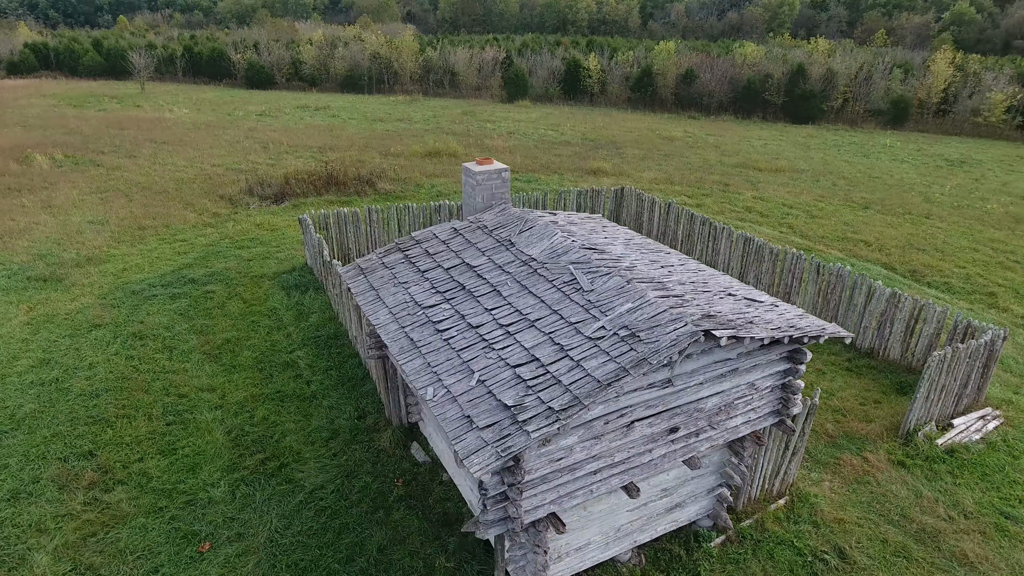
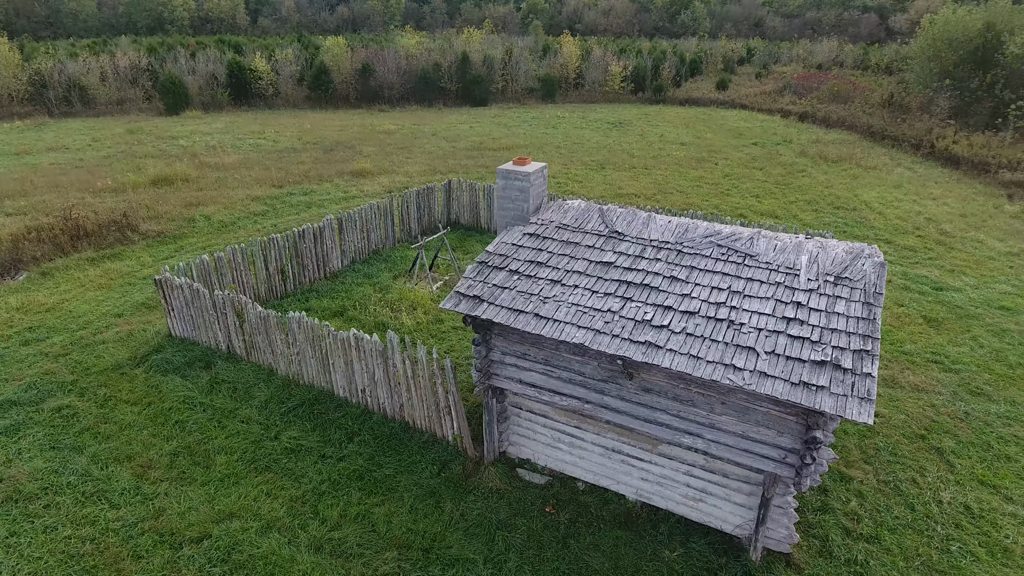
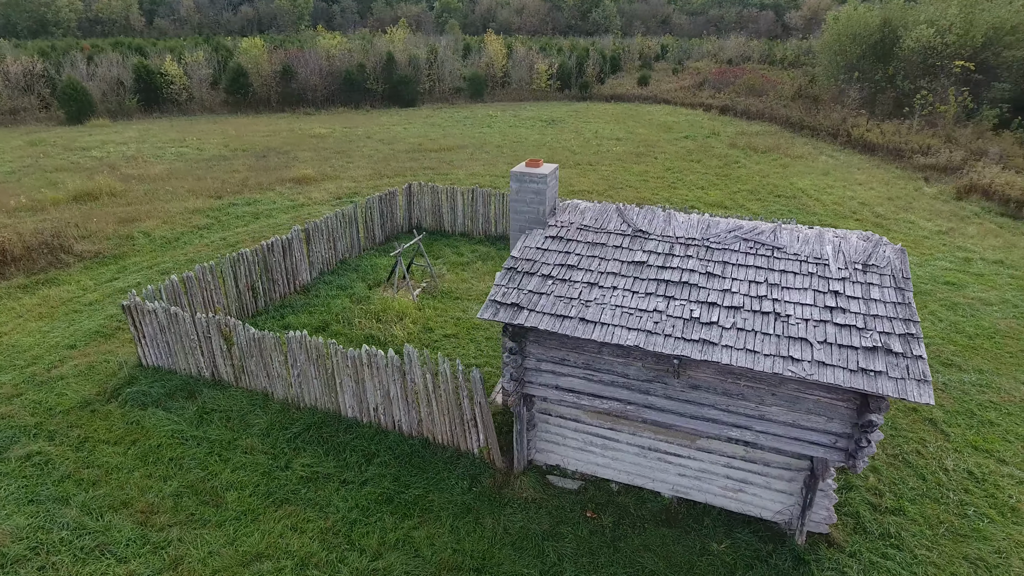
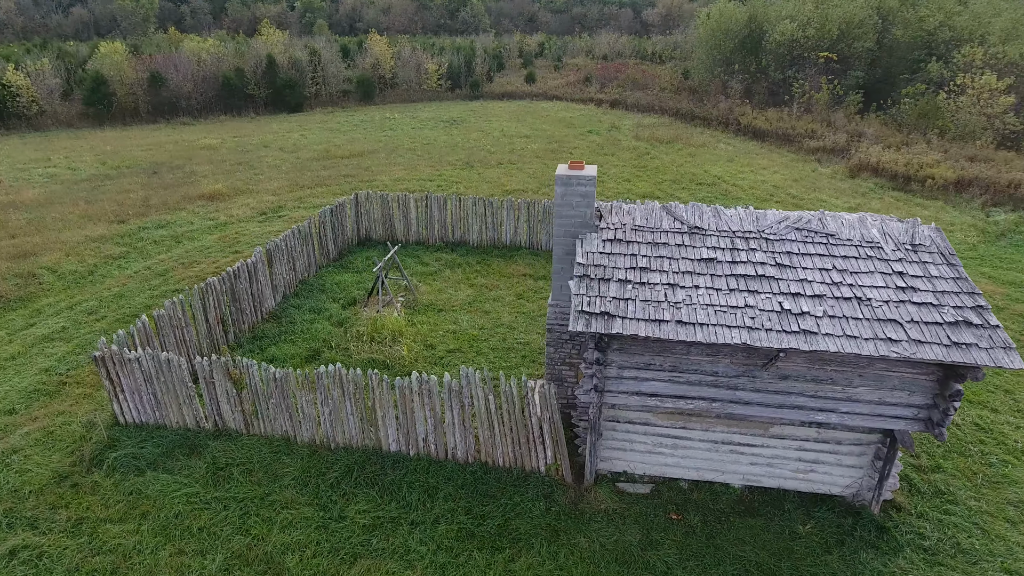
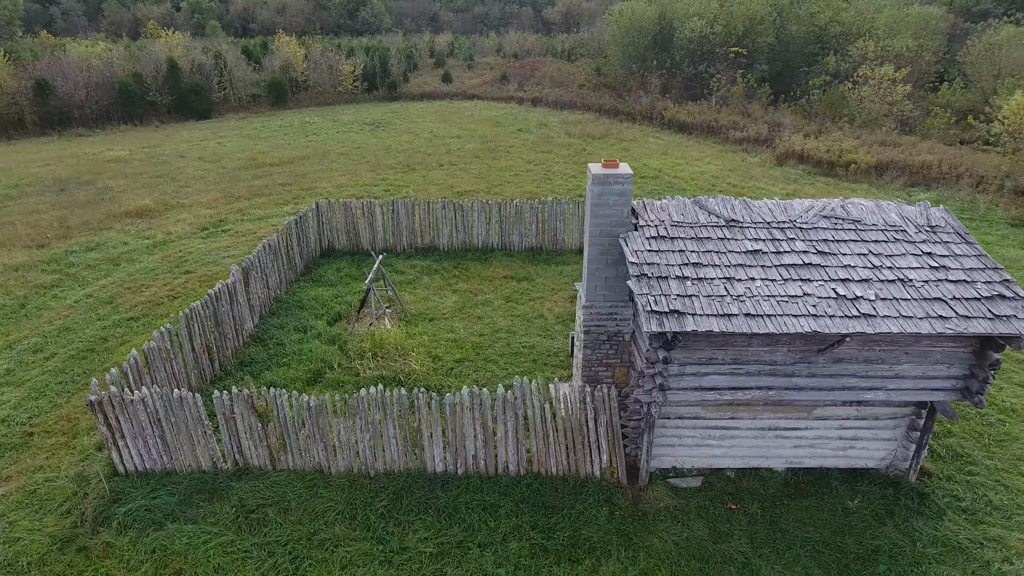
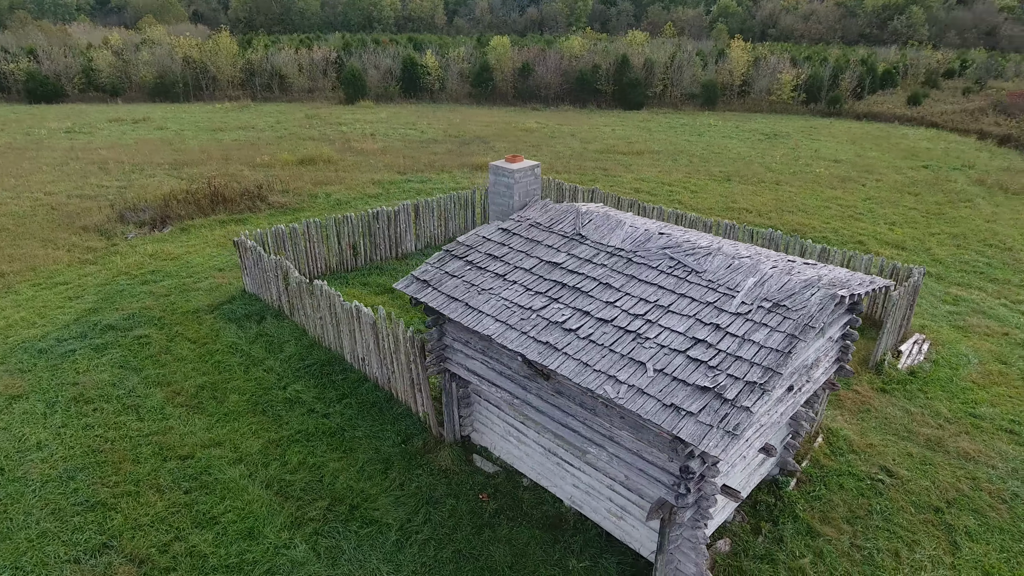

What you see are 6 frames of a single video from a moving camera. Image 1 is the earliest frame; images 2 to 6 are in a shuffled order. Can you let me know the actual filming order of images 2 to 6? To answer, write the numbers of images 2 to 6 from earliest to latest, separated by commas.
6, 2, 3, 4, 5
